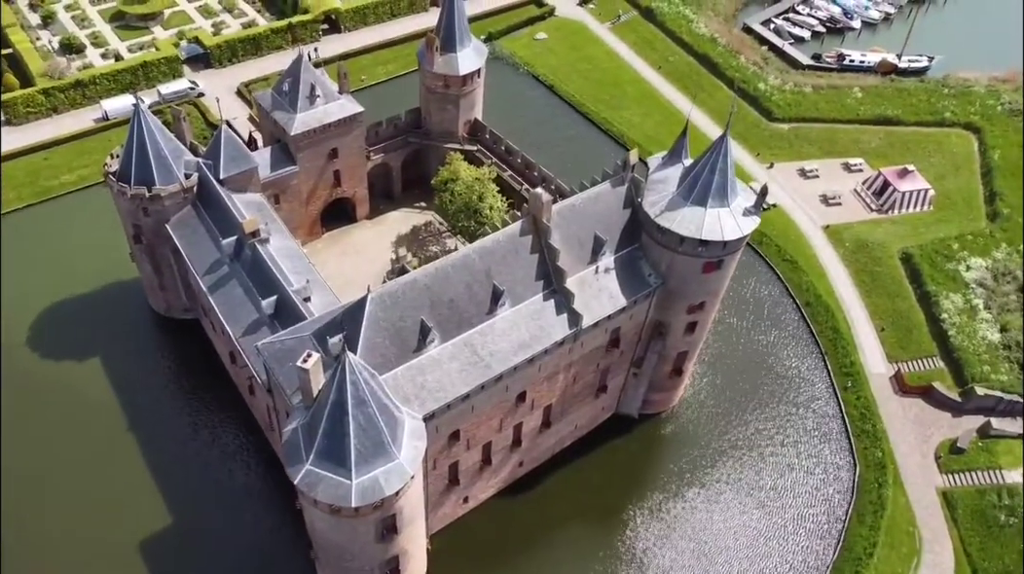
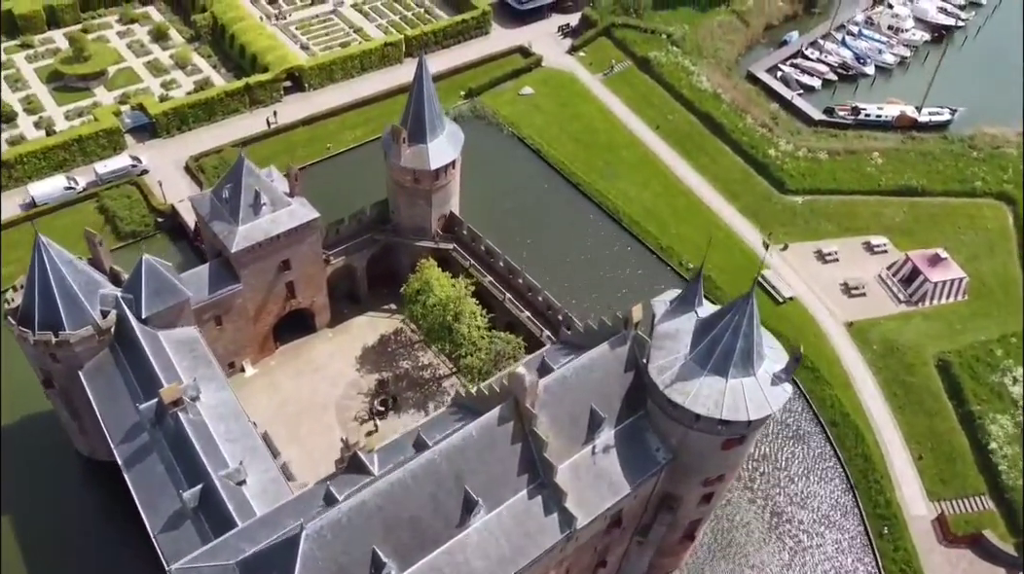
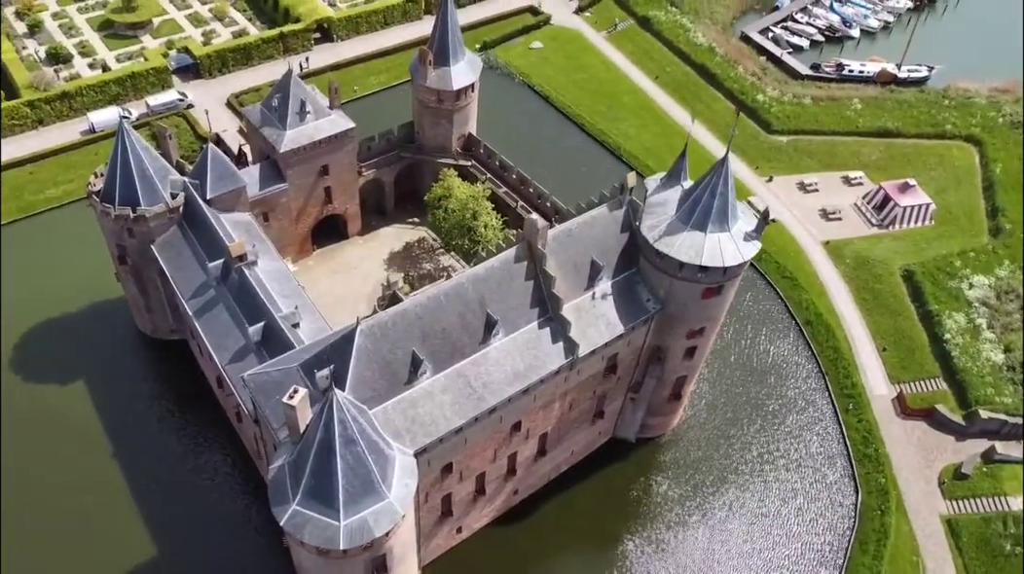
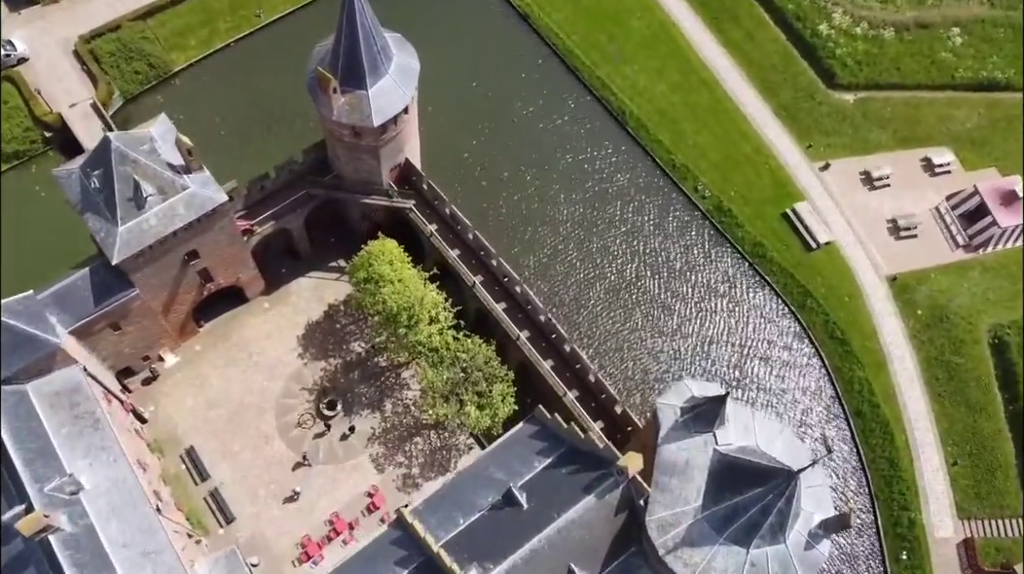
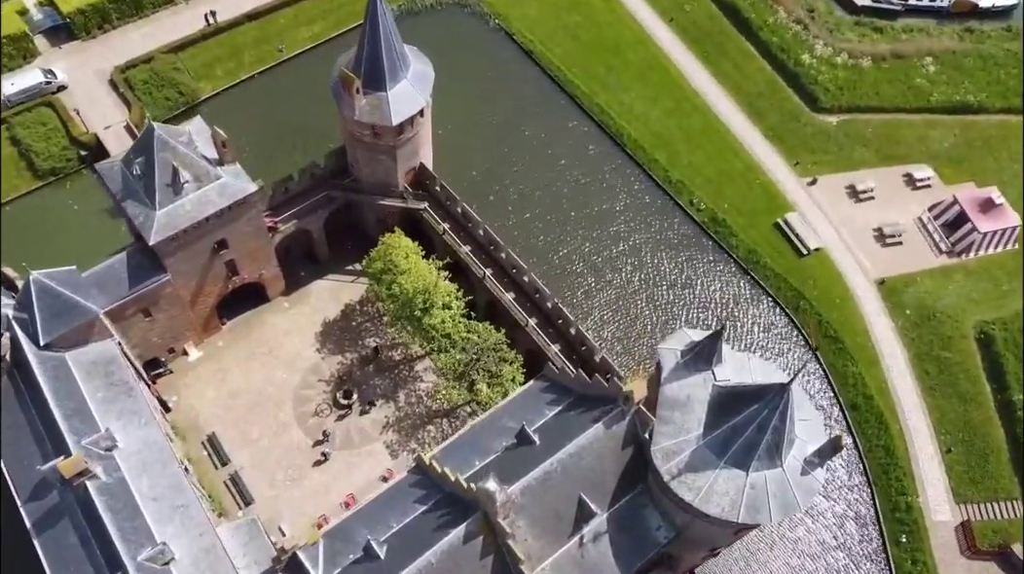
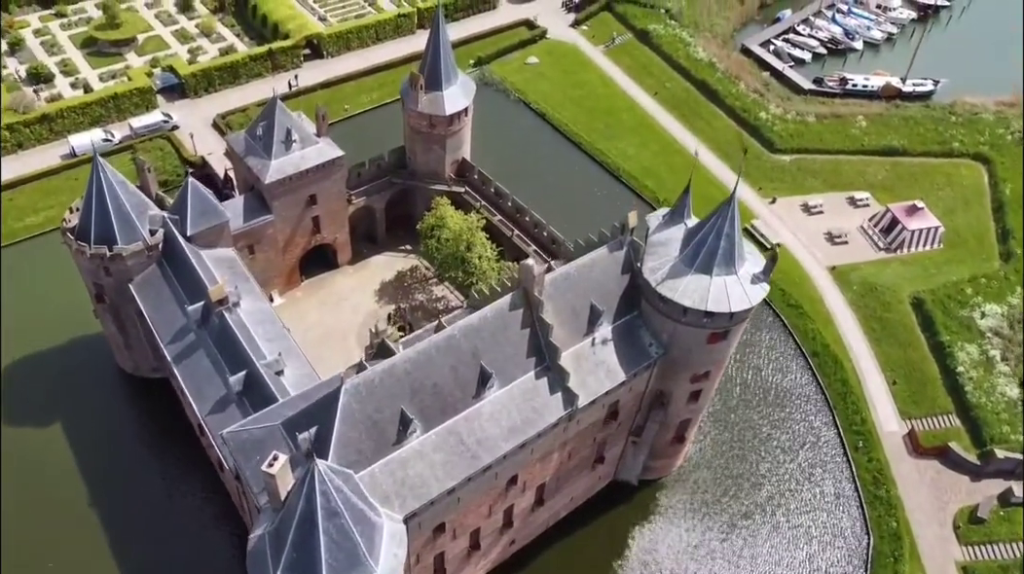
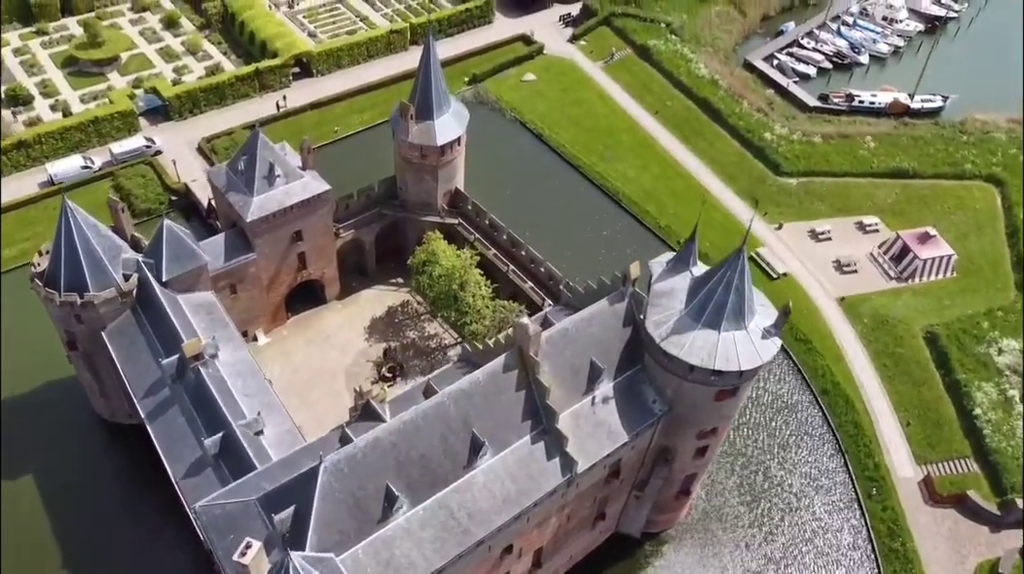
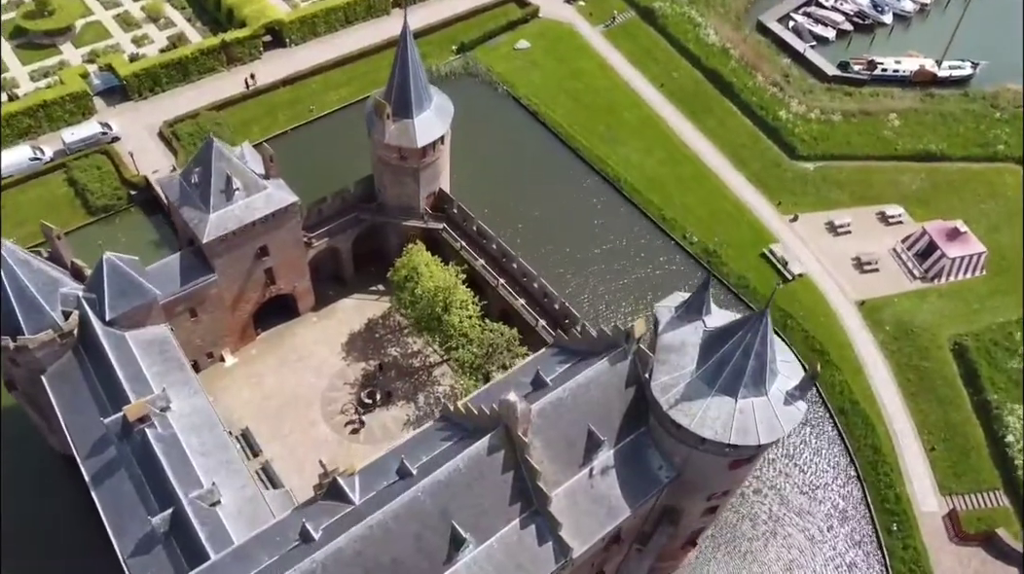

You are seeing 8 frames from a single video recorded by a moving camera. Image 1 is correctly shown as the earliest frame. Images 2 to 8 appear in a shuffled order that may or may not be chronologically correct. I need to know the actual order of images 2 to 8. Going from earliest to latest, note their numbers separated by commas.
3, 6, 7, 2, 8, 5, 4
